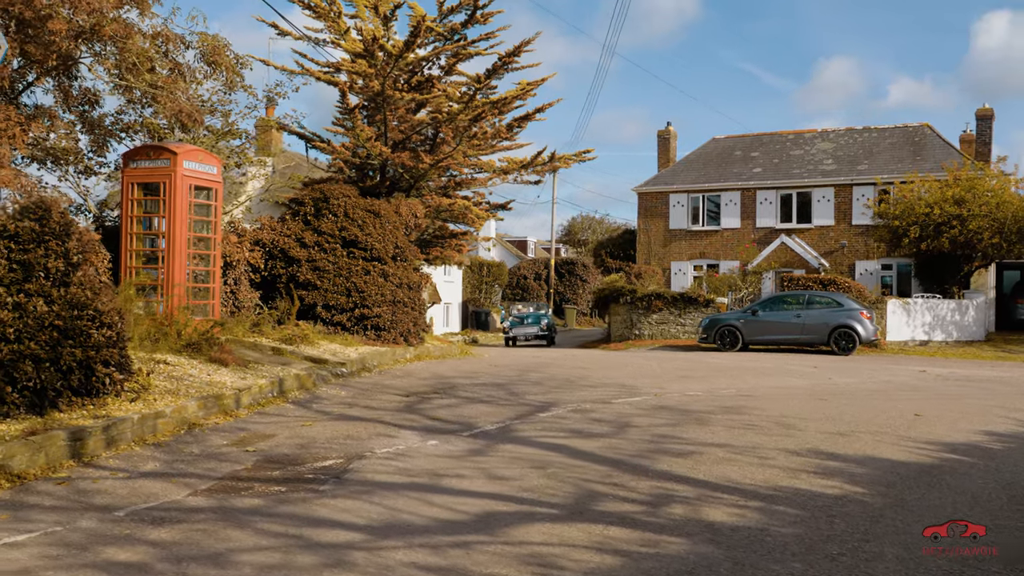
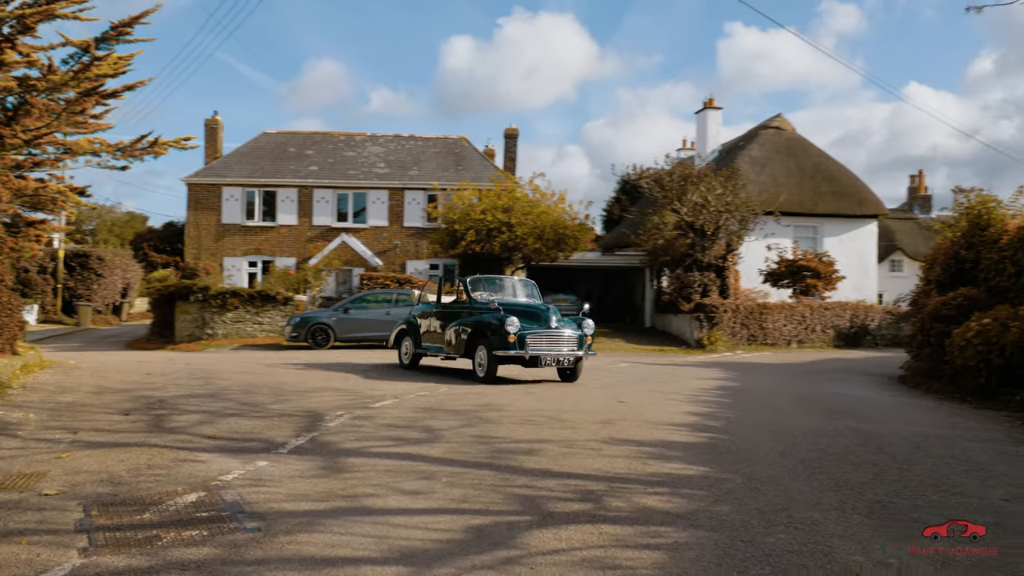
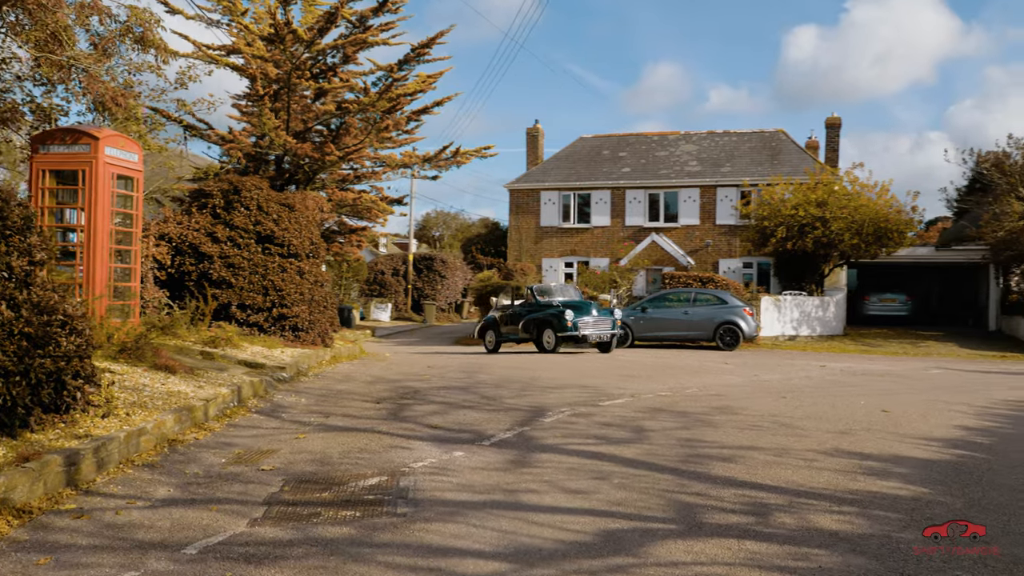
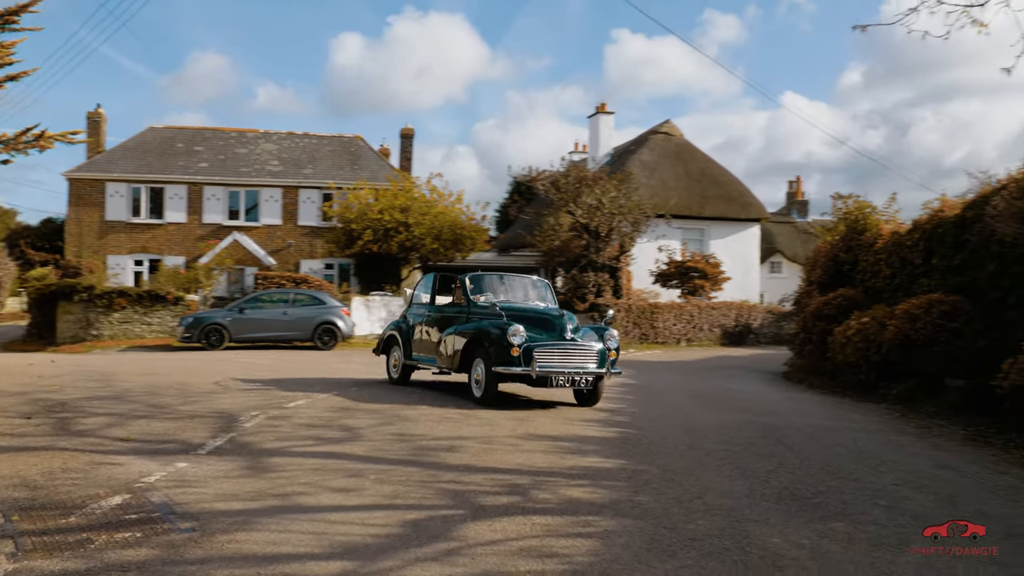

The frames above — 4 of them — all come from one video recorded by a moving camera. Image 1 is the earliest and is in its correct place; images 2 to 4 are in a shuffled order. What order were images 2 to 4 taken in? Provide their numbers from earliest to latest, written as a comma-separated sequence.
3, 2, 4
